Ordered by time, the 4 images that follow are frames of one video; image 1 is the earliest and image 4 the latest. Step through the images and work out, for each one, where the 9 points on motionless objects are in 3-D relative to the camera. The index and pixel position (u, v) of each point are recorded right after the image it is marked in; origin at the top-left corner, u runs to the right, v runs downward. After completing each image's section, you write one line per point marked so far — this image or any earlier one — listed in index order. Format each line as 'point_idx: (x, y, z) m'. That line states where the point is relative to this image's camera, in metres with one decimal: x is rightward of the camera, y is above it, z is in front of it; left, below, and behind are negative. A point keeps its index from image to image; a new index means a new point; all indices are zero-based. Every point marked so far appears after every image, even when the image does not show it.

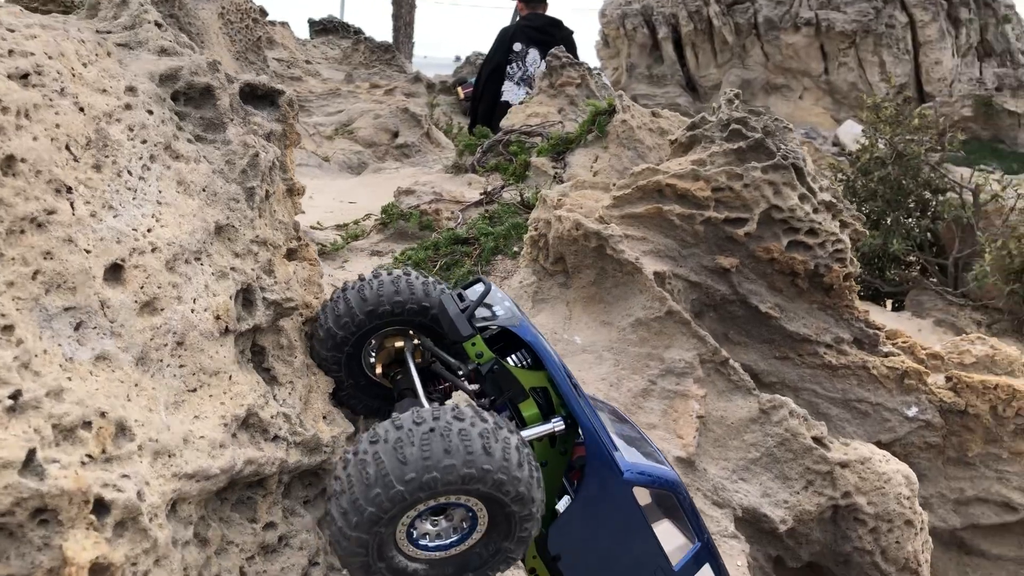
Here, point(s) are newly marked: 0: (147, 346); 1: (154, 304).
0: (-1.1, -0.2, +2.4) m
1: (-1.1, 0.0, +2.5) m
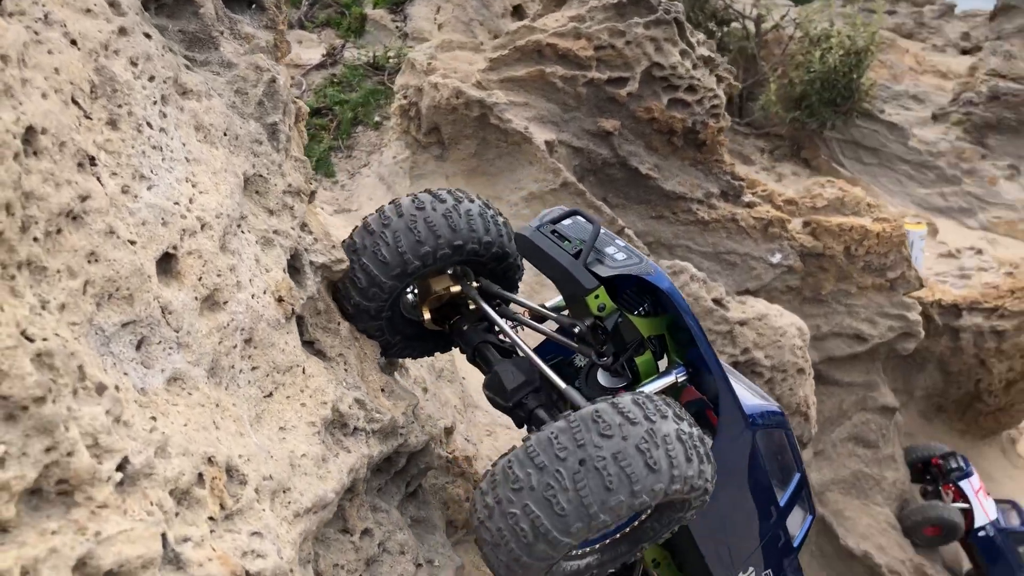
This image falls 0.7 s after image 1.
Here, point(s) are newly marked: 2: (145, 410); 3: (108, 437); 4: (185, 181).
0: (-0.7, -0.2, +1.9) m
1: (-0.7, 0.0, +2.0) m
2: (-0.8, -0.2, +1.7) m
3: (-0.7, -0.3, +1.5) m
4: (-0.8, +0.3, +2.0) m
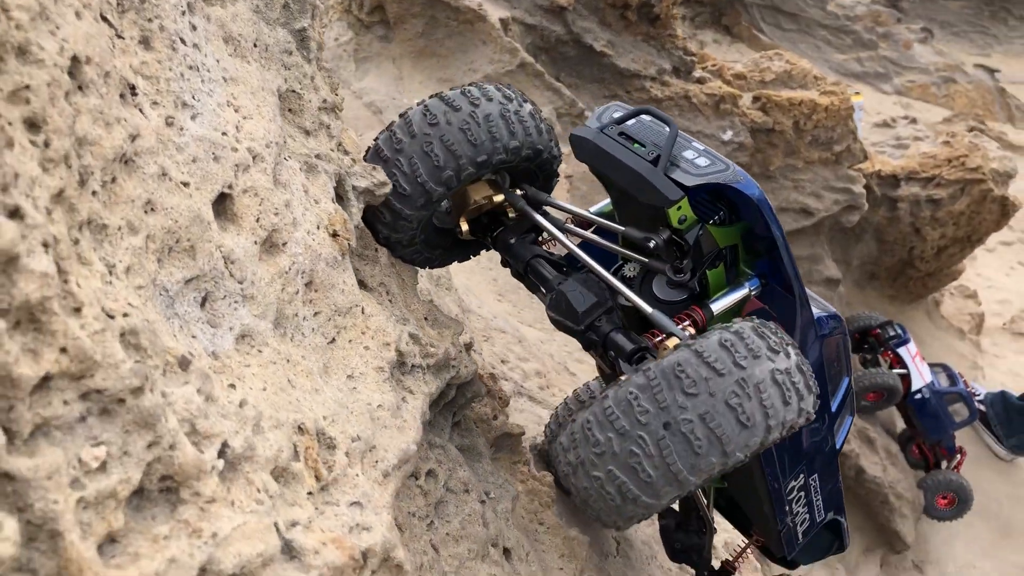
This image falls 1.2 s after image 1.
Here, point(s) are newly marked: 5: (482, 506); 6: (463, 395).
0: (-0.5, 0.0, +1.7) m
1: (-0.5, +0.1, +1.8) m
2: (-0.5, -0.2, +1.5) m
3: (-0.5, -0.2, +1.3) m
4: (-0.6, +0.4, +1.8) m
5: (-0.1, -0.6, +2.2) m
6: (-0.1, -0.3, +2.5) m
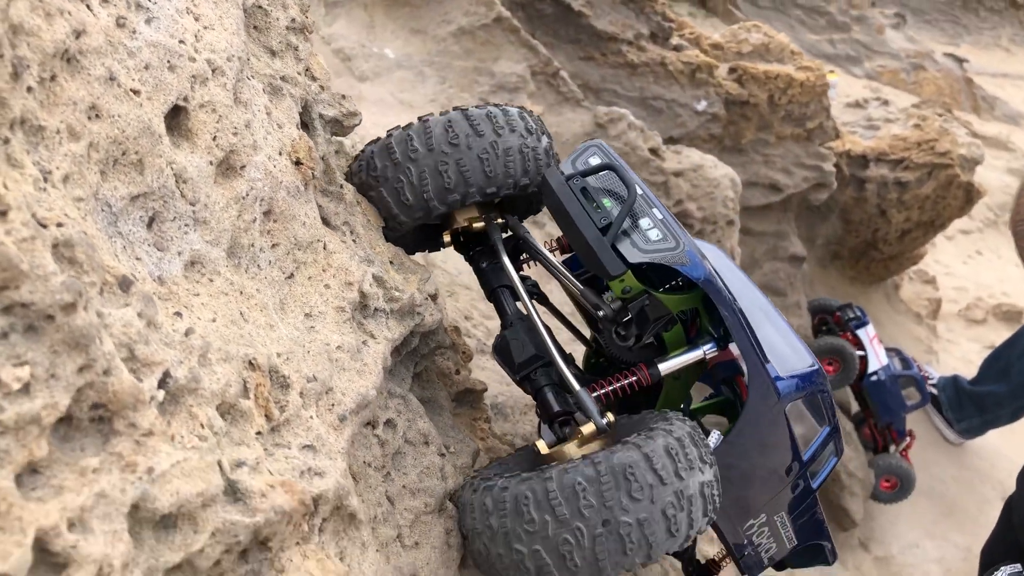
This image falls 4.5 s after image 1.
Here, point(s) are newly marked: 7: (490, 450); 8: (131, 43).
0: (-0.6, +0.1, +1.6) m
1: (-0.6, +0.3, +1.6) m
2: (-0.6, 0.0, +1.4) m
3: (-0.5, -0.1, +1.2) m
4: (-0.7, +0.6, +1.6) m
5: (-0.2, -0.4, +2.1) m
6: (-0.3, -0.2, +2.4) m
7: (-0.1, -0.6, +2.8) m
8: (-0.7, +0.4, +1.4) m
